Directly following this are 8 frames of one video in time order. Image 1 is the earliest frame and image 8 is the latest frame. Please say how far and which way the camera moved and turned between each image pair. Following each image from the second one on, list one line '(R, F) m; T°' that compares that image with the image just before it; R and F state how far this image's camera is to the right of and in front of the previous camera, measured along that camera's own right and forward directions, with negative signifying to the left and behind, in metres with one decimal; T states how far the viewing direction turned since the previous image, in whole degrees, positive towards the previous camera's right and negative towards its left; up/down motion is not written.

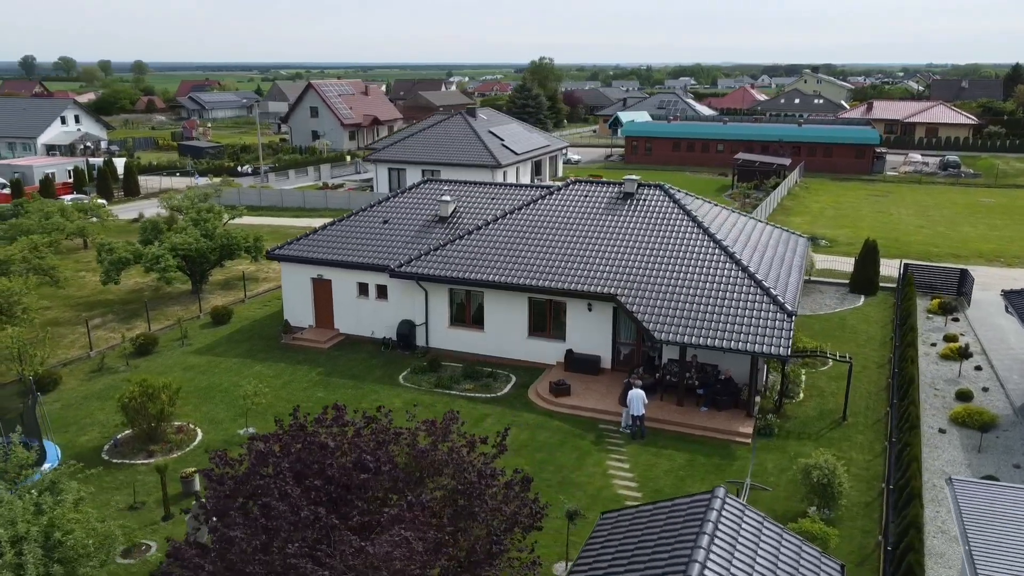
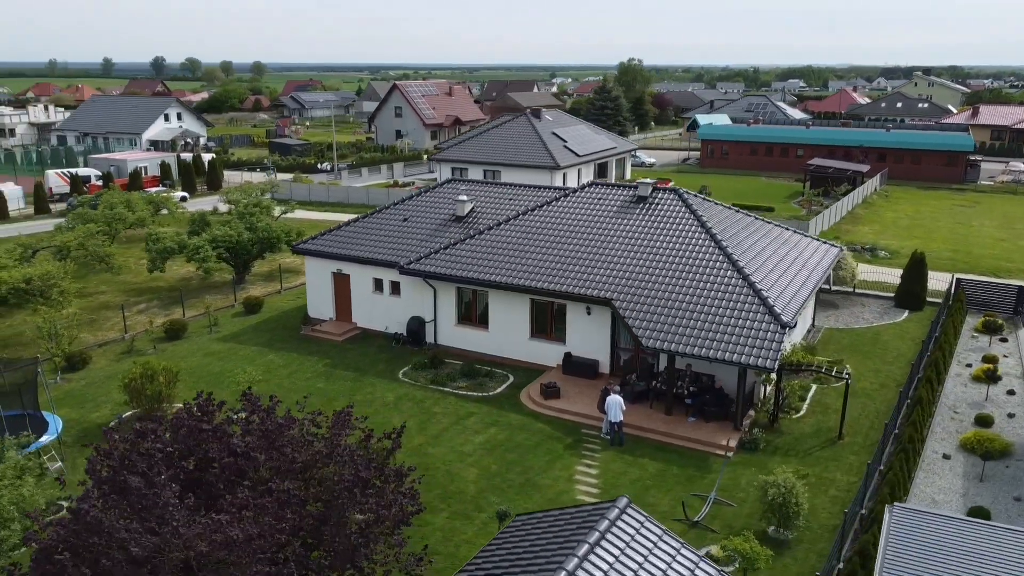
(+2.6, +0.1) m; -7°
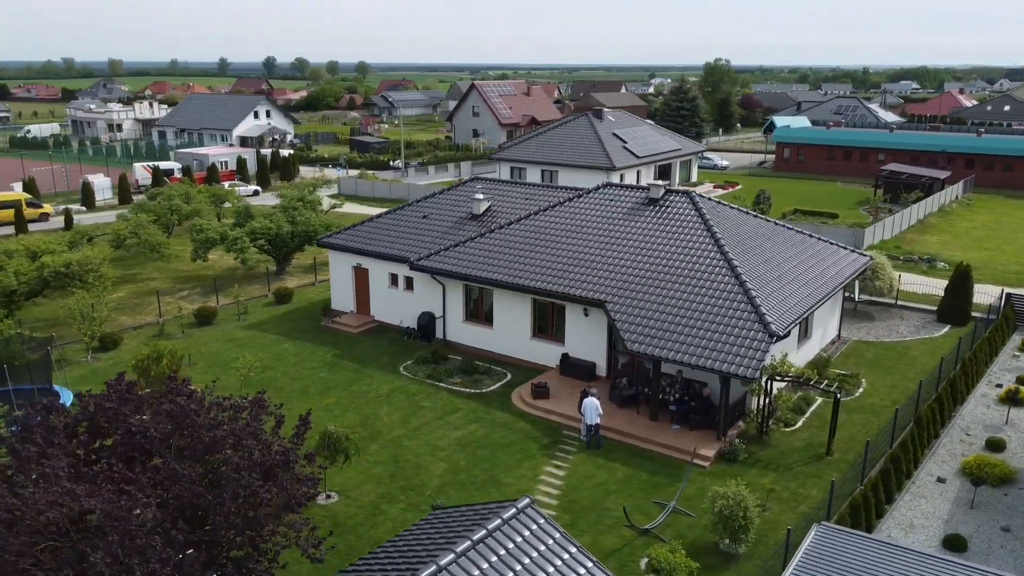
(+2.5, +0.1) m; -7°
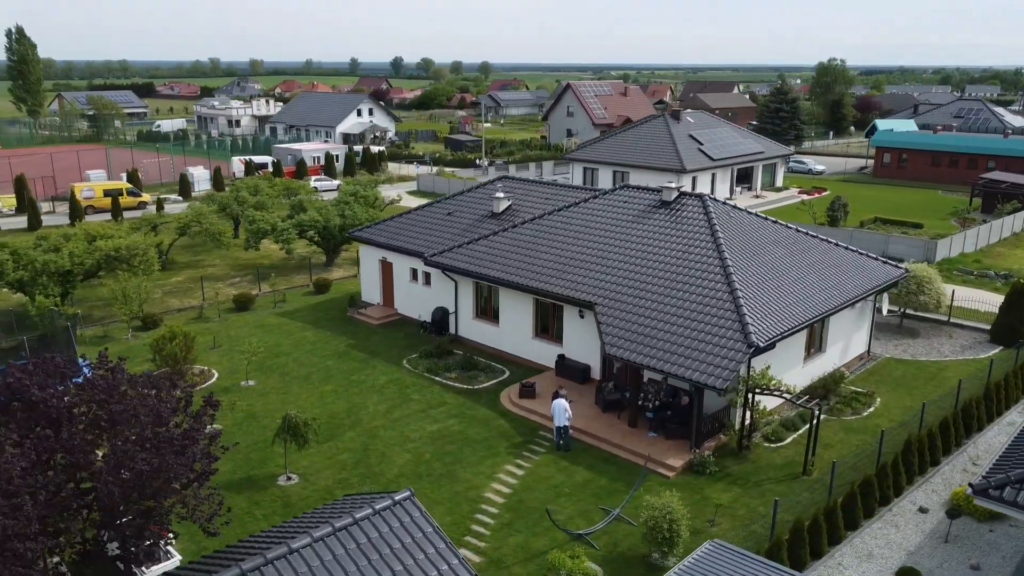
(+3.0, +0.1) m; -8°
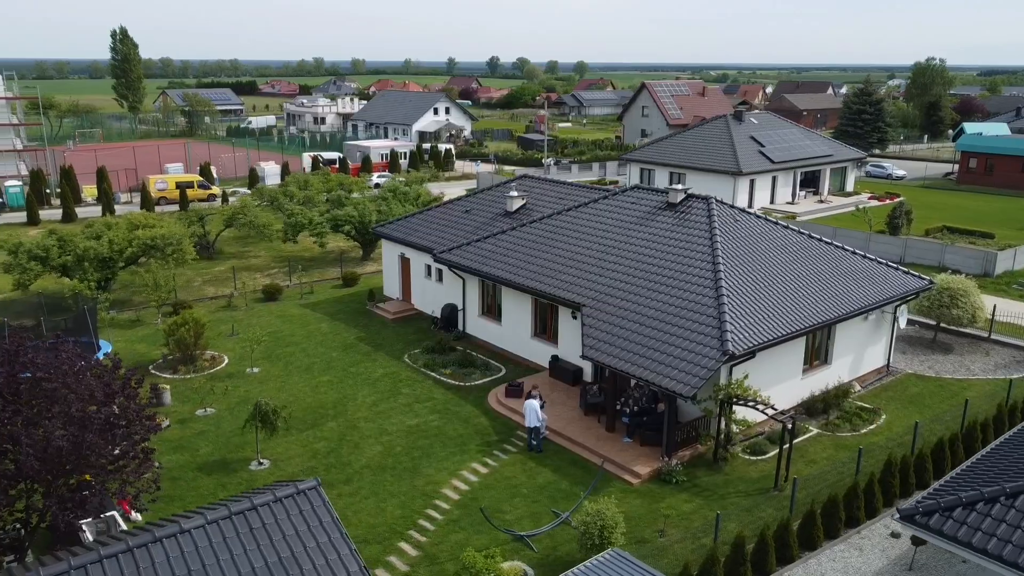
(+2.5, +0.2) m; -6°
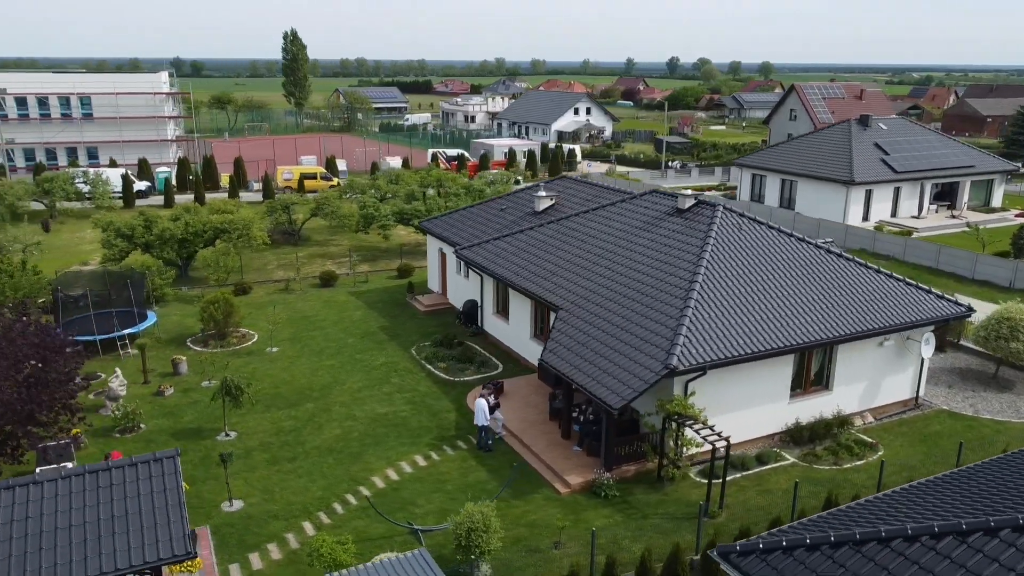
(+4.5, +0.5) m; -12°
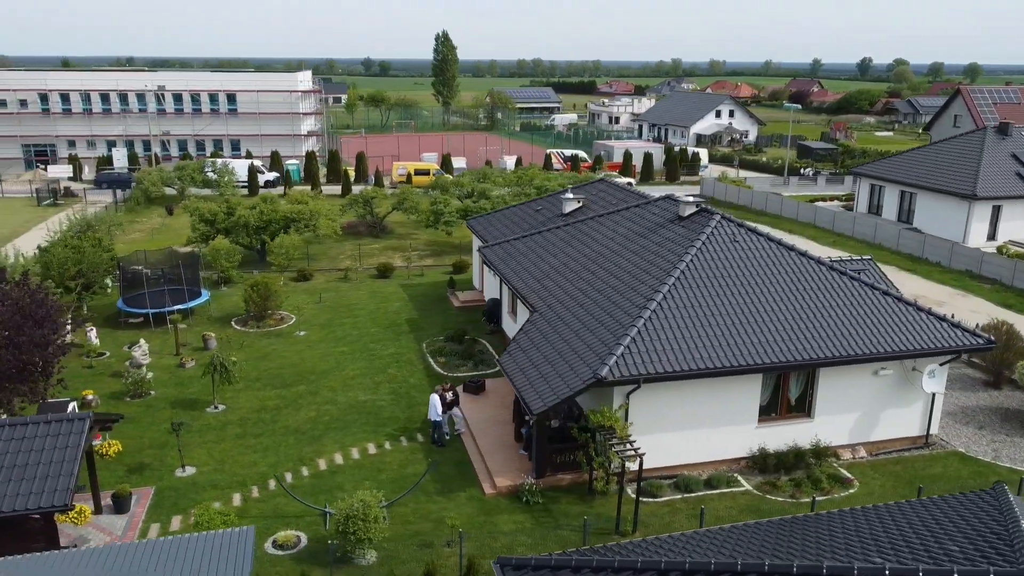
(+4.4, +0.4) m; -12°
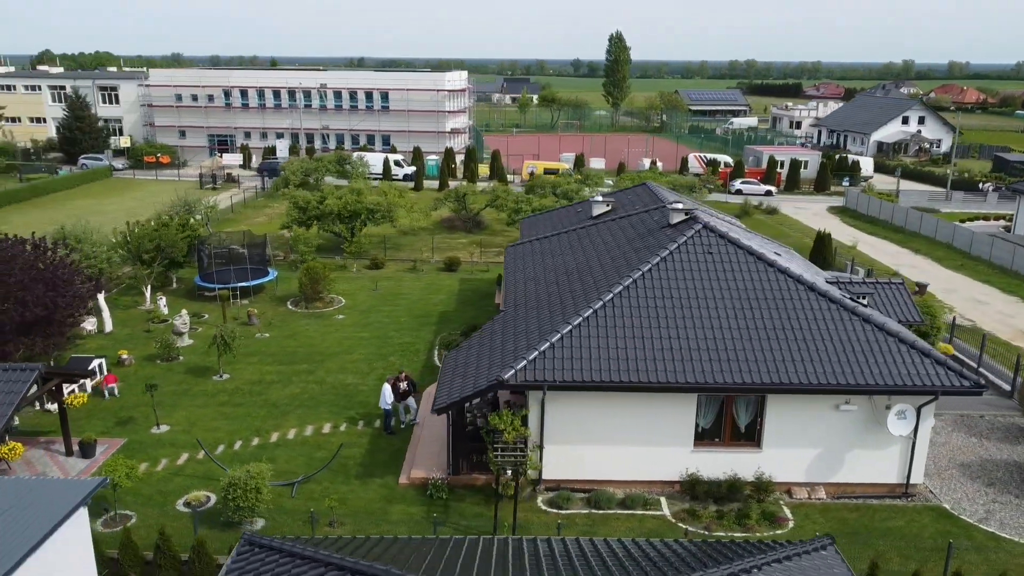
(+5.2, +0.6) m; -14°
